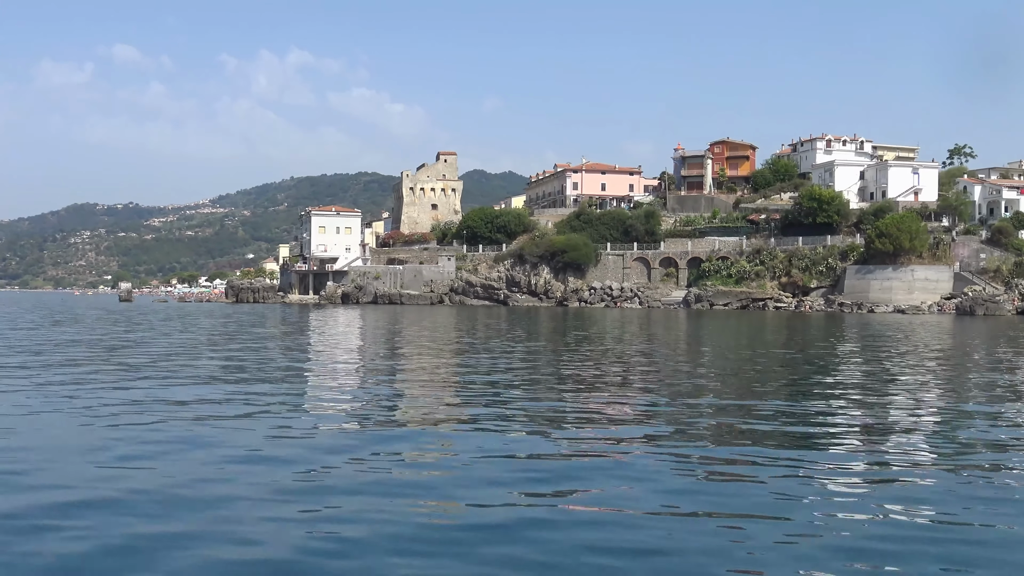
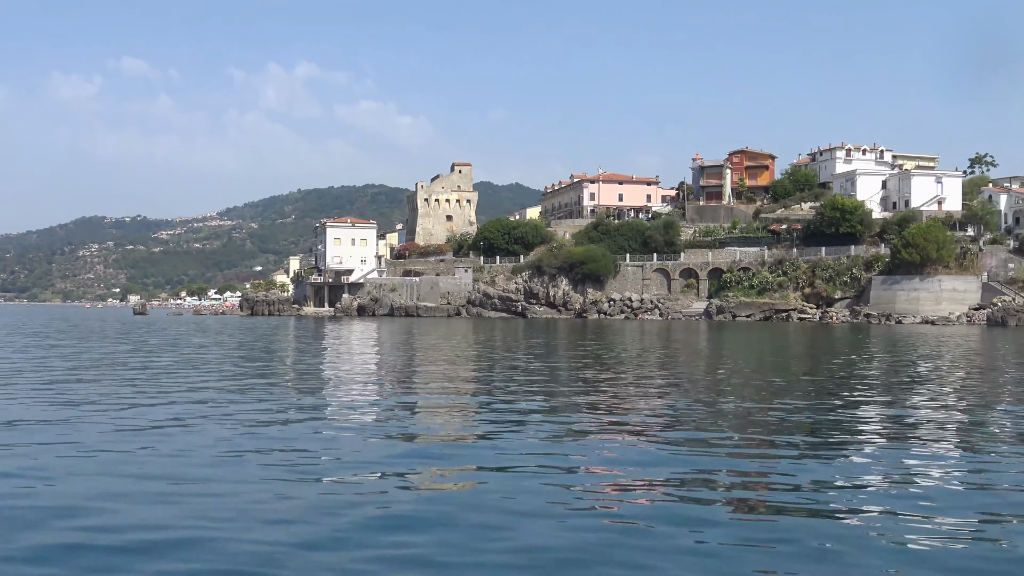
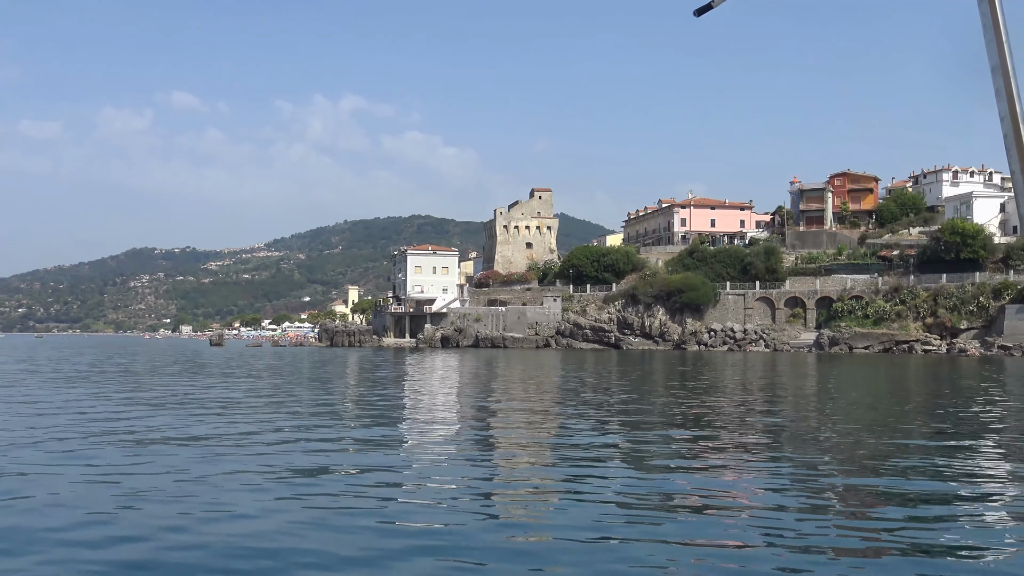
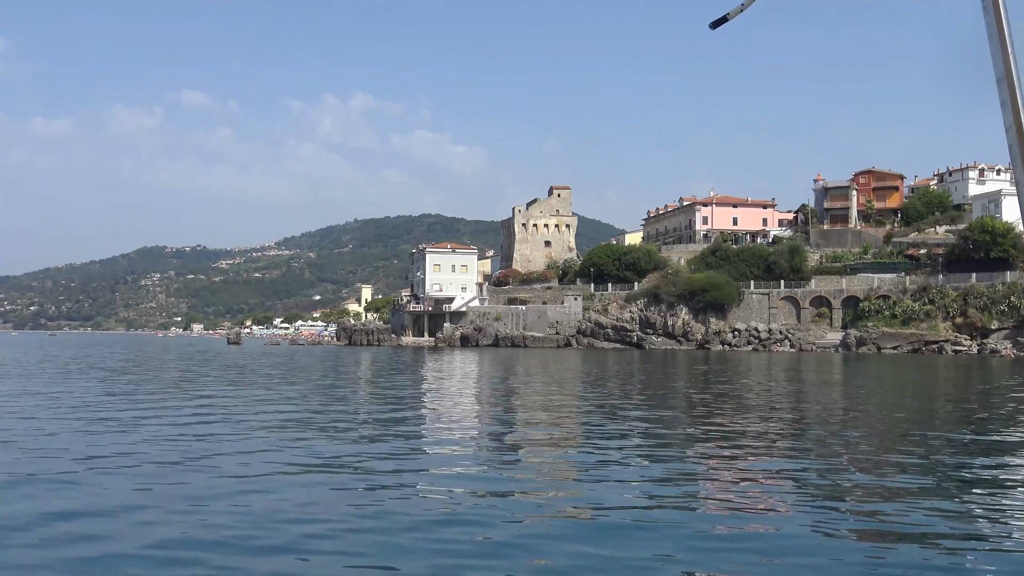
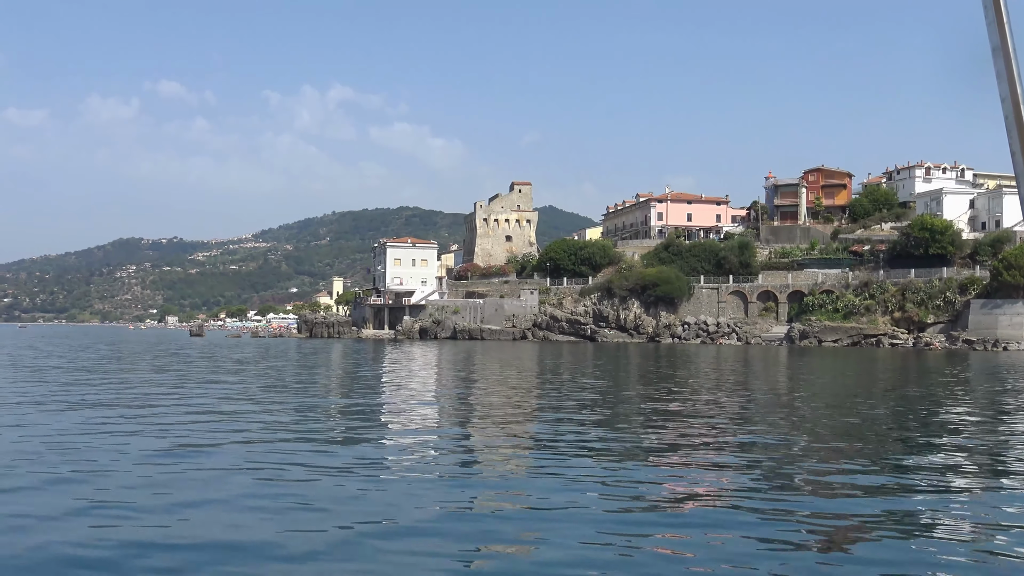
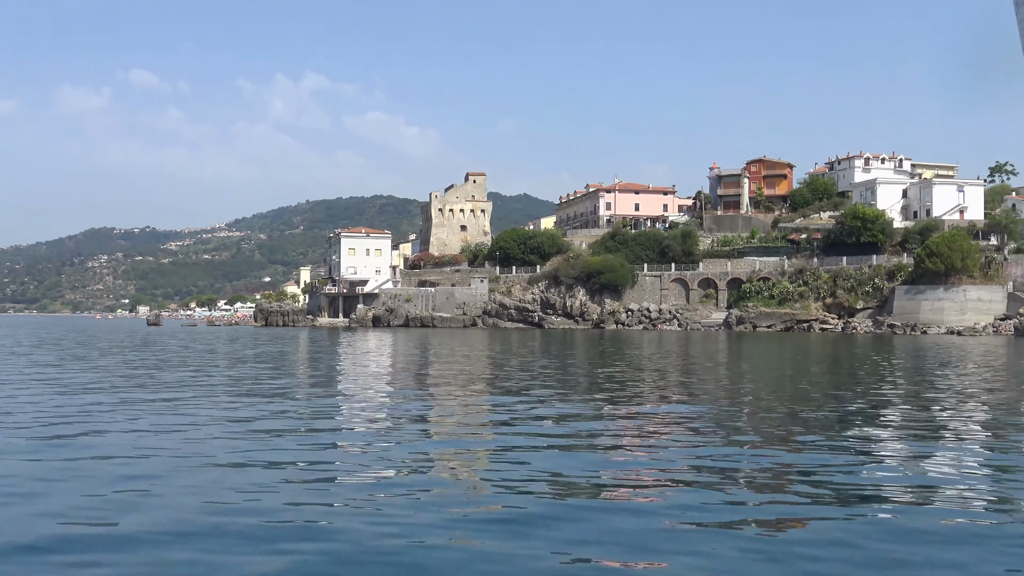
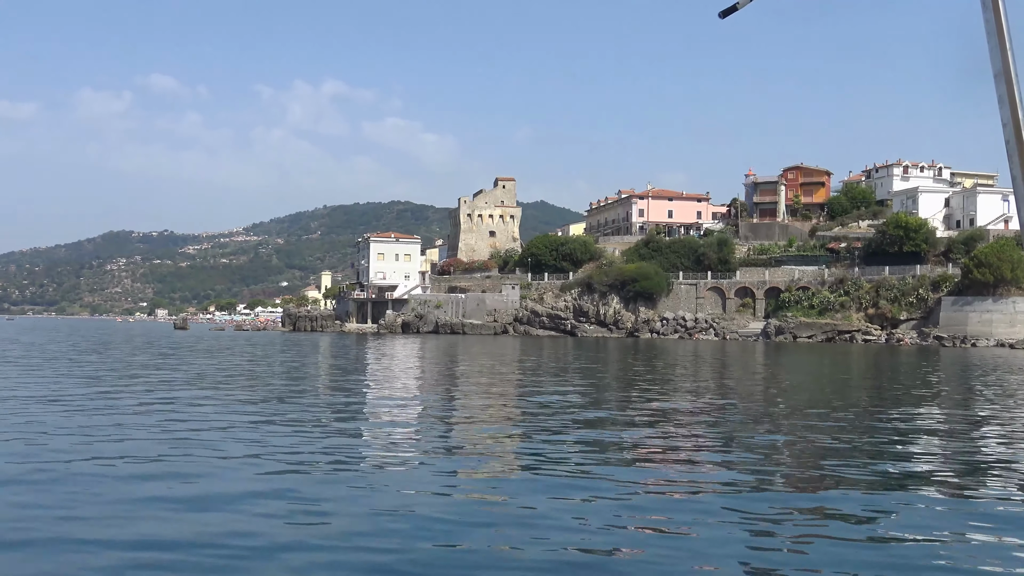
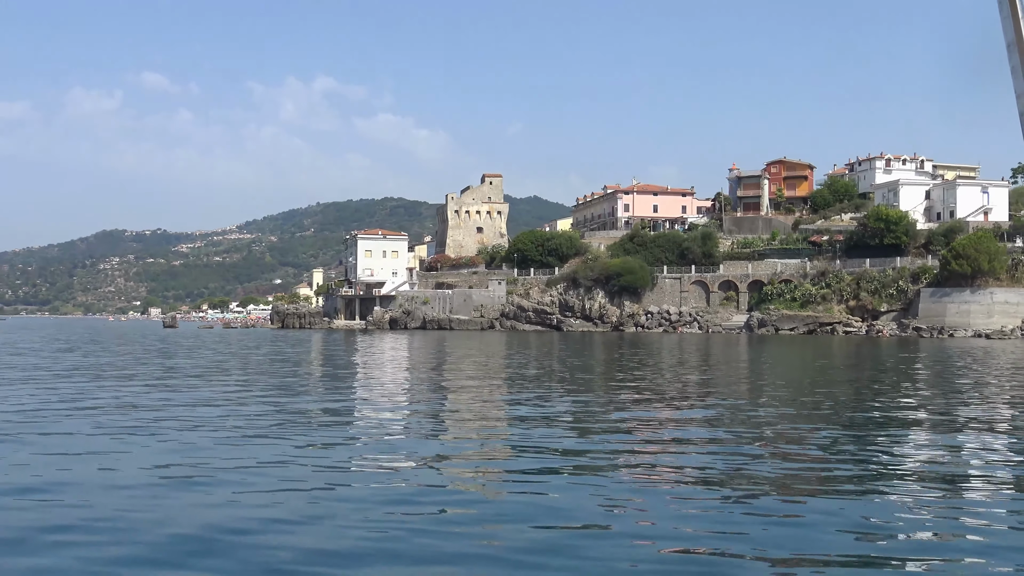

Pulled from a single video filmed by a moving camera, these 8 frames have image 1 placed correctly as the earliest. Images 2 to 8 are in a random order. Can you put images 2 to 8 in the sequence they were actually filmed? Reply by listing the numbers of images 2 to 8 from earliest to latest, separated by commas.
2, 6, 8, 7, 5, 3, 4
